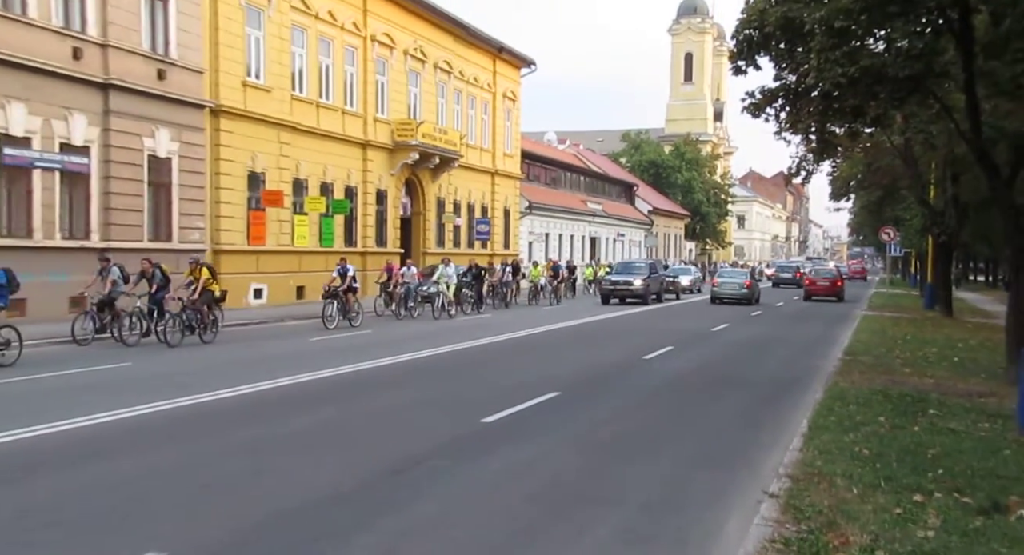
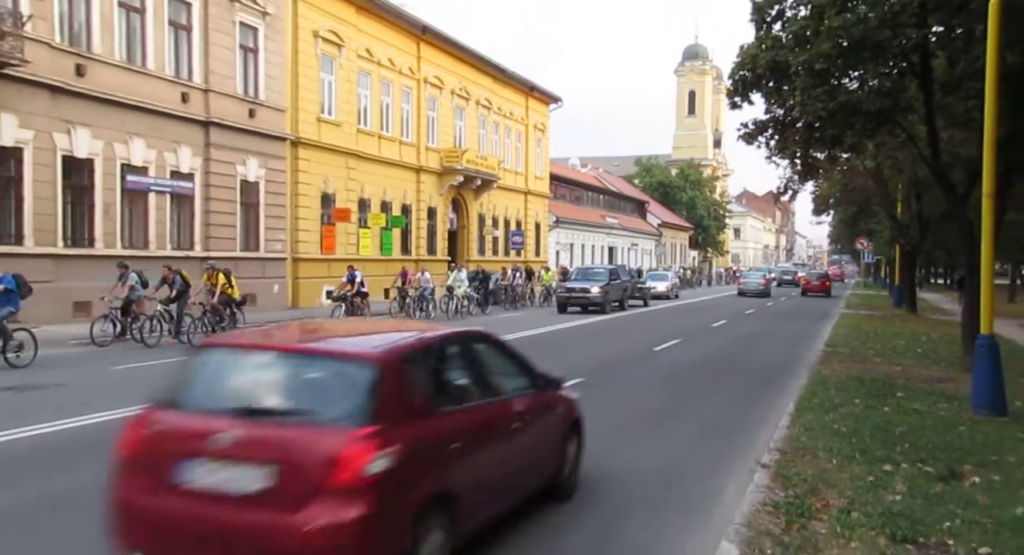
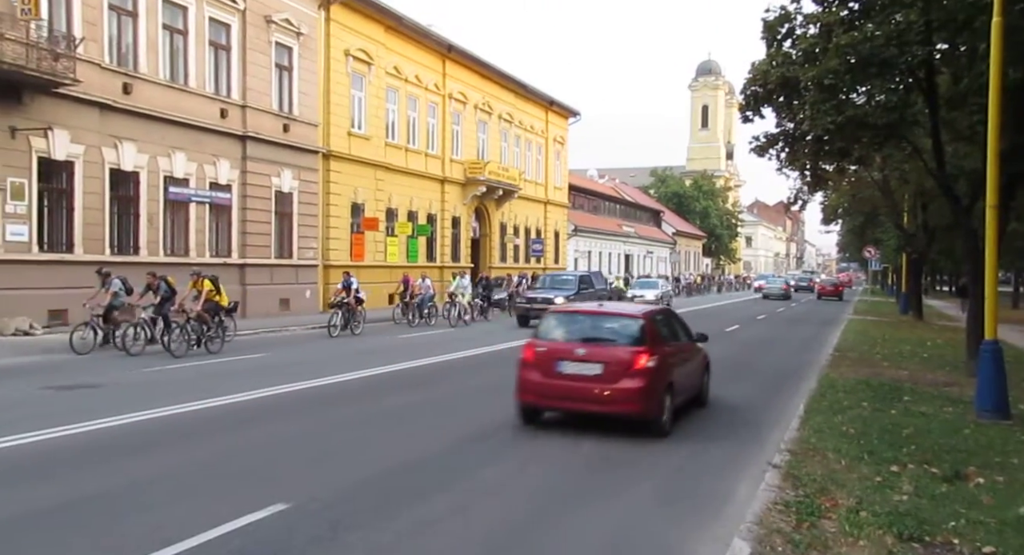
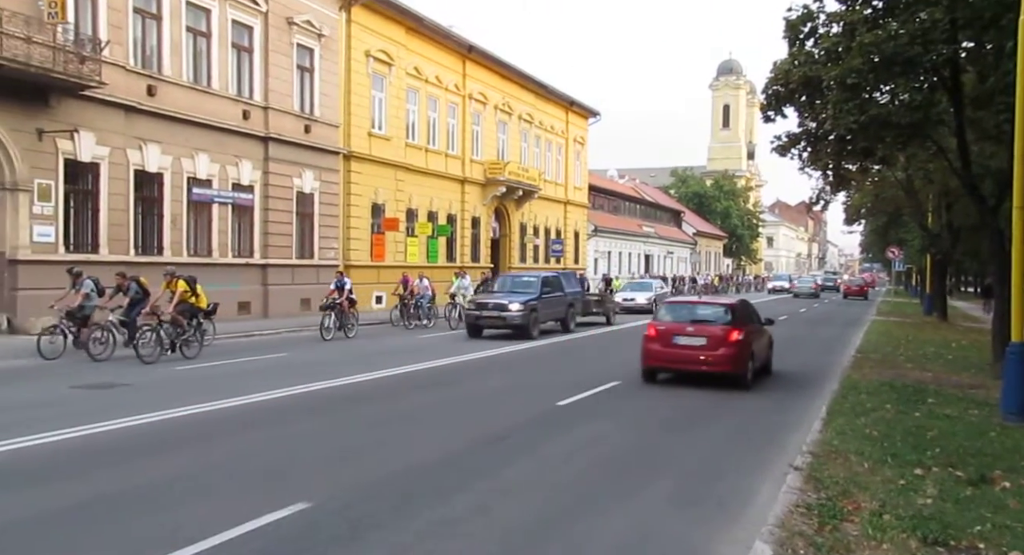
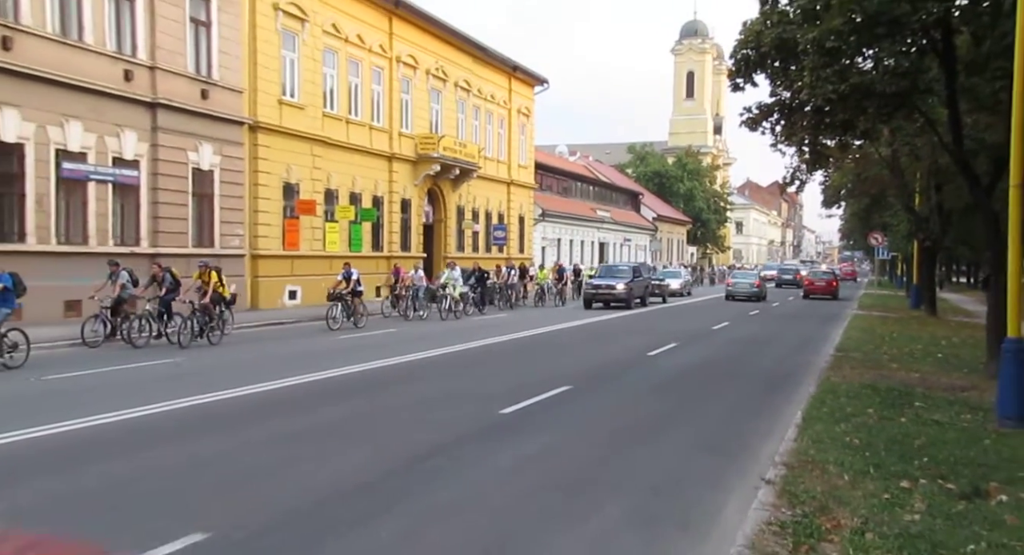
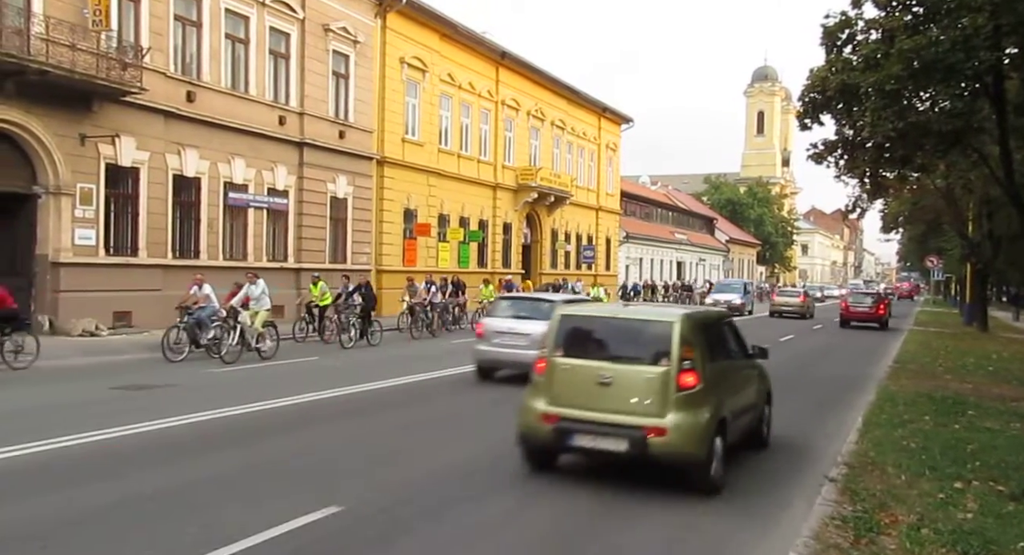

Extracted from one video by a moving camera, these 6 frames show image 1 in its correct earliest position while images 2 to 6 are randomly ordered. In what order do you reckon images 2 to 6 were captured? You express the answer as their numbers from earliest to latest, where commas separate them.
5, 2, 3, 4, 6
